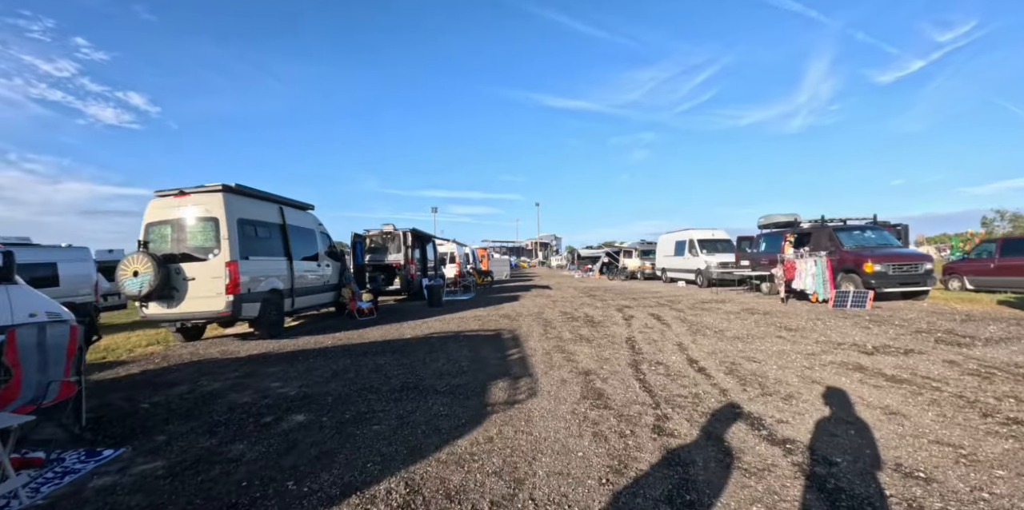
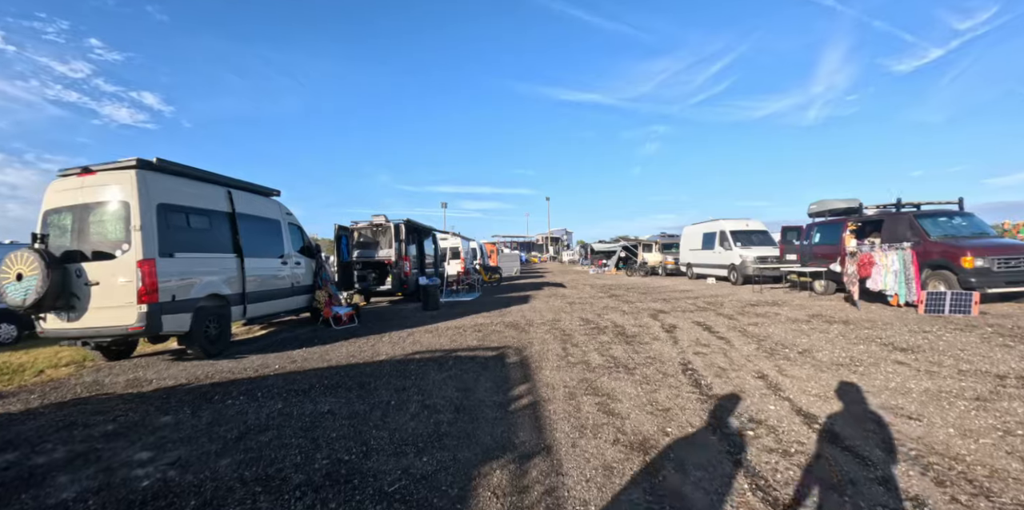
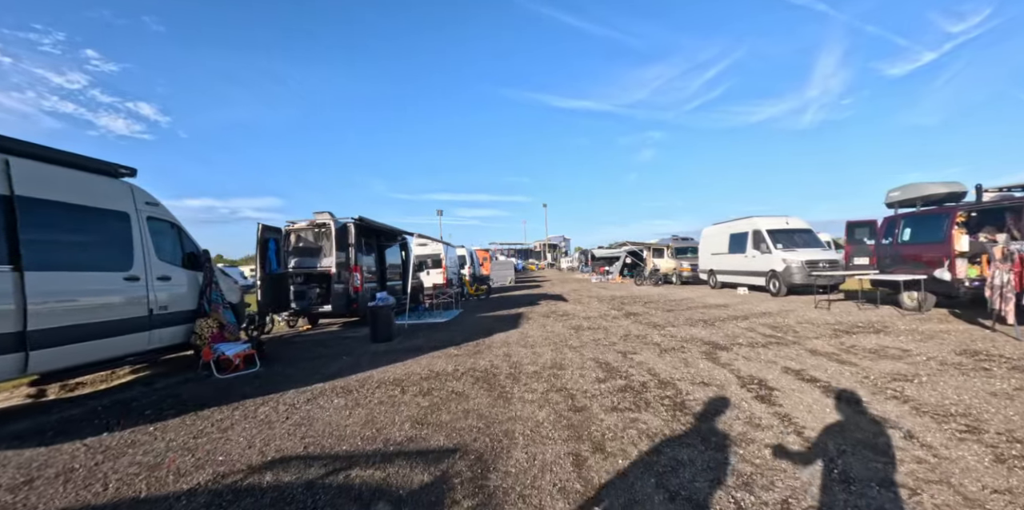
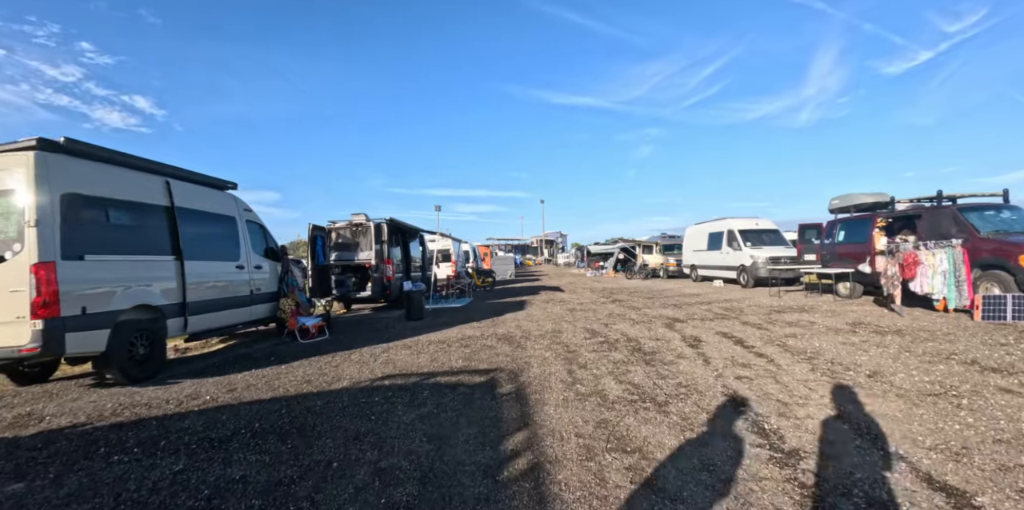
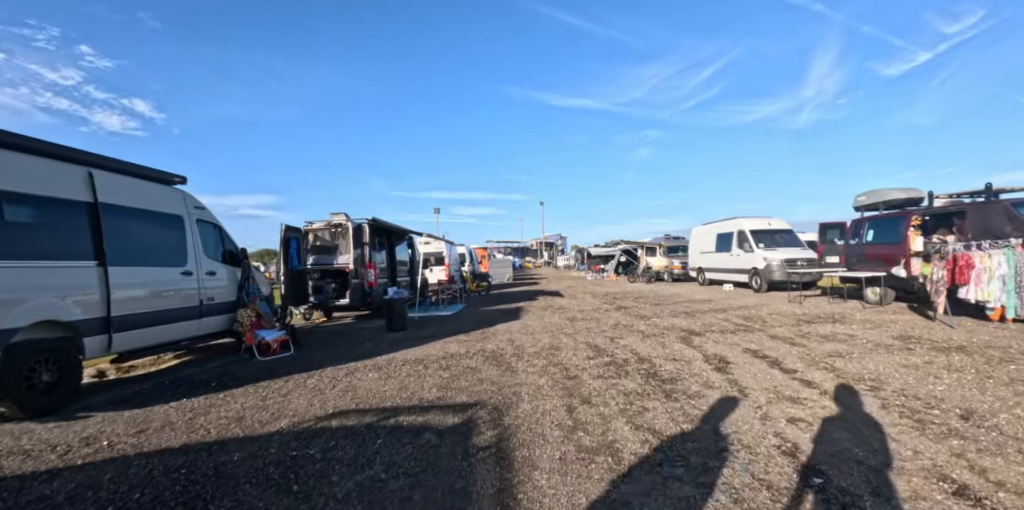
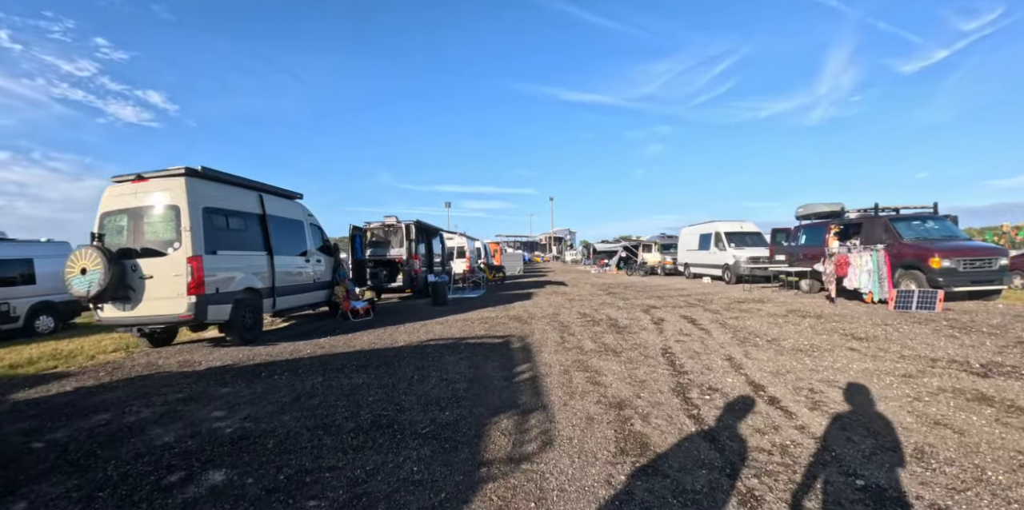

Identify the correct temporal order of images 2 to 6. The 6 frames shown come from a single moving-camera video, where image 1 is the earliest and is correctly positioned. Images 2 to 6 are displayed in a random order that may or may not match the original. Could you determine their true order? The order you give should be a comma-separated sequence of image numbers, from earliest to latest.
6, 2, 4, 5, 3
